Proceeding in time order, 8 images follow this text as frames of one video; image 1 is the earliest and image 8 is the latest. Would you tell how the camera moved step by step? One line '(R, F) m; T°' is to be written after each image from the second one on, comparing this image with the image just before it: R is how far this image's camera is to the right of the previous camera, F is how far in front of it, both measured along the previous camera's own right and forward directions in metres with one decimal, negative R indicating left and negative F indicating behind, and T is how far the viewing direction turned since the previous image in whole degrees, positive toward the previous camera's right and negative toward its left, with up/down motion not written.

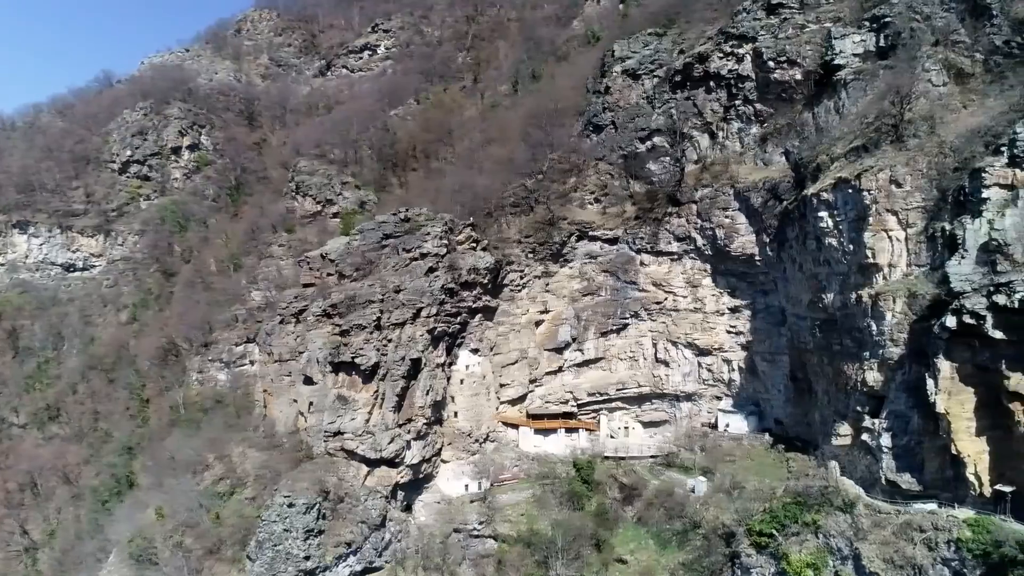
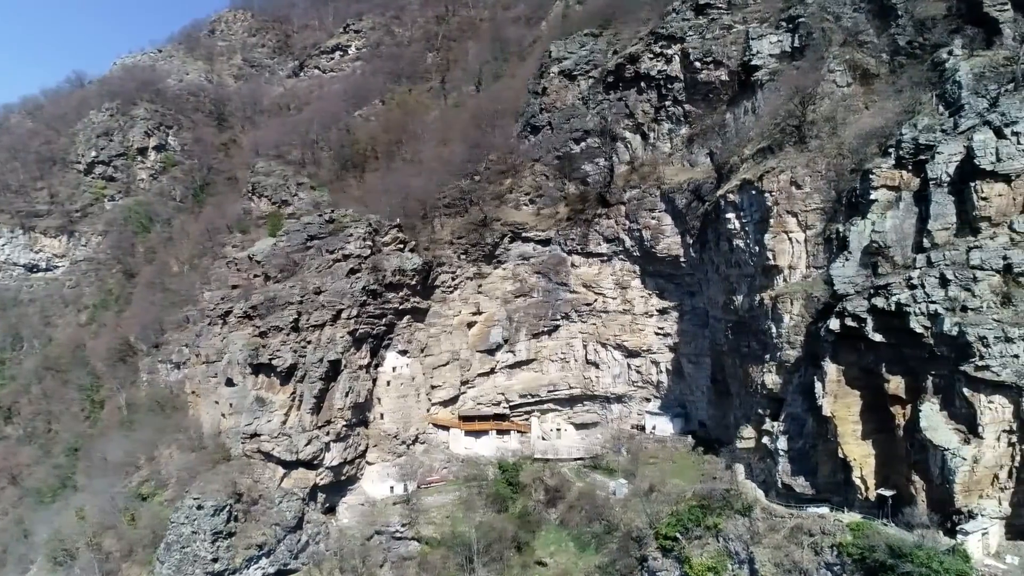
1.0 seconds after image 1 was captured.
(+2.2, +0.1) m; 0°
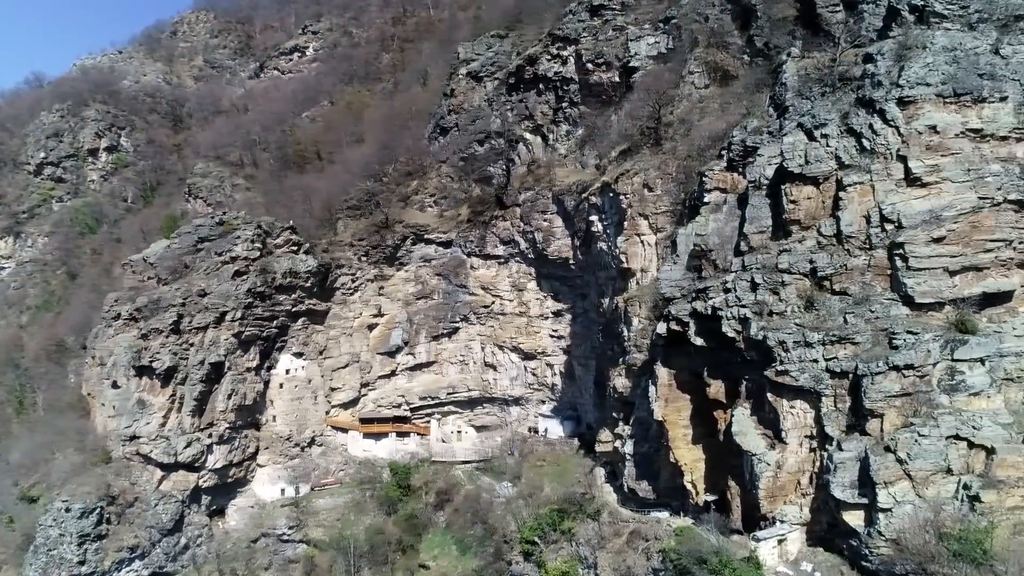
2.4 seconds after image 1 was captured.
(+3.2, +0.1) m; 0°
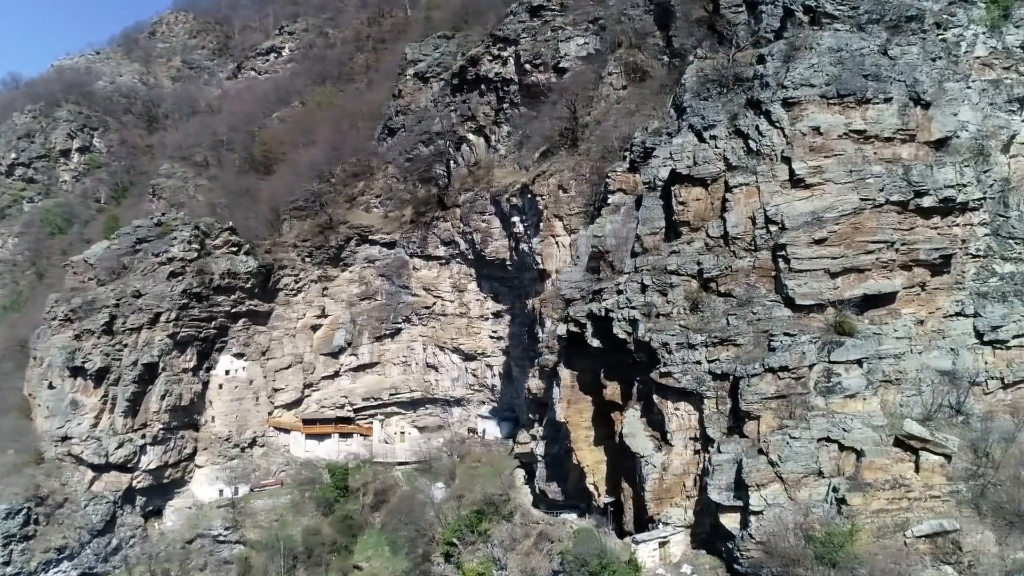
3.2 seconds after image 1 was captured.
(+1.8, 0.0) m; 0°
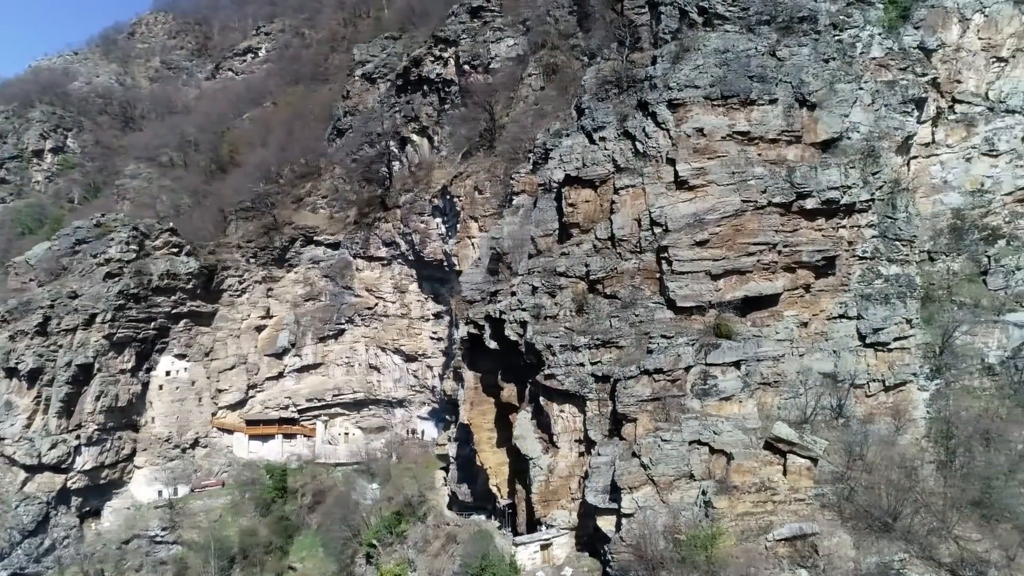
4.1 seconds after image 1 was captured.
(+1.8, 0.0) m; 0°
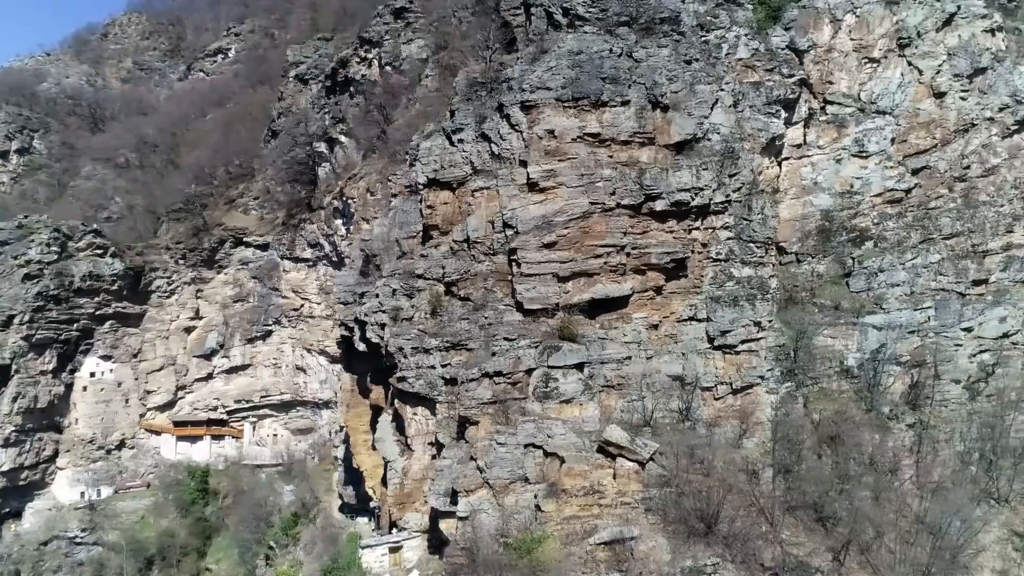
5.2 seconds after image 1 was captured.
(+2.3, 0.0) m; 0°
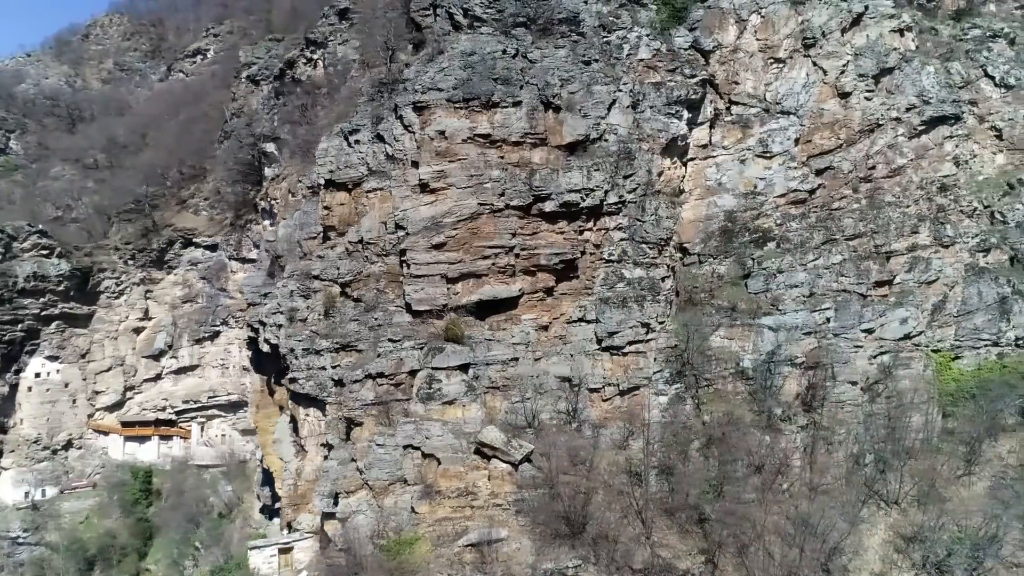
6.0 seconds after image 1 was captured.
(+1.7, 0.0) m; 0°
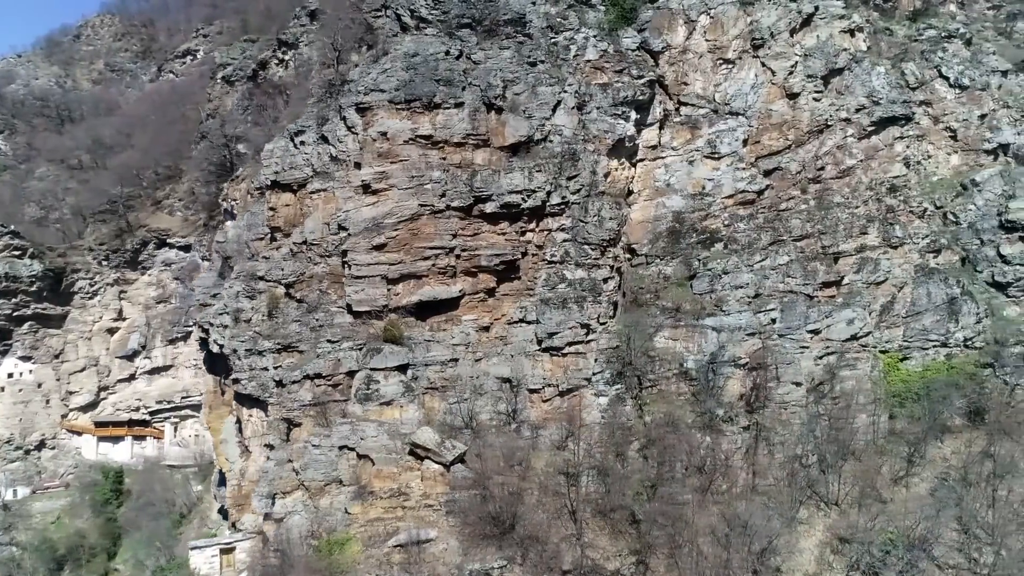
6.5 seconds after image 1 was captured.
(+0.9, 0.0) m; 0°
